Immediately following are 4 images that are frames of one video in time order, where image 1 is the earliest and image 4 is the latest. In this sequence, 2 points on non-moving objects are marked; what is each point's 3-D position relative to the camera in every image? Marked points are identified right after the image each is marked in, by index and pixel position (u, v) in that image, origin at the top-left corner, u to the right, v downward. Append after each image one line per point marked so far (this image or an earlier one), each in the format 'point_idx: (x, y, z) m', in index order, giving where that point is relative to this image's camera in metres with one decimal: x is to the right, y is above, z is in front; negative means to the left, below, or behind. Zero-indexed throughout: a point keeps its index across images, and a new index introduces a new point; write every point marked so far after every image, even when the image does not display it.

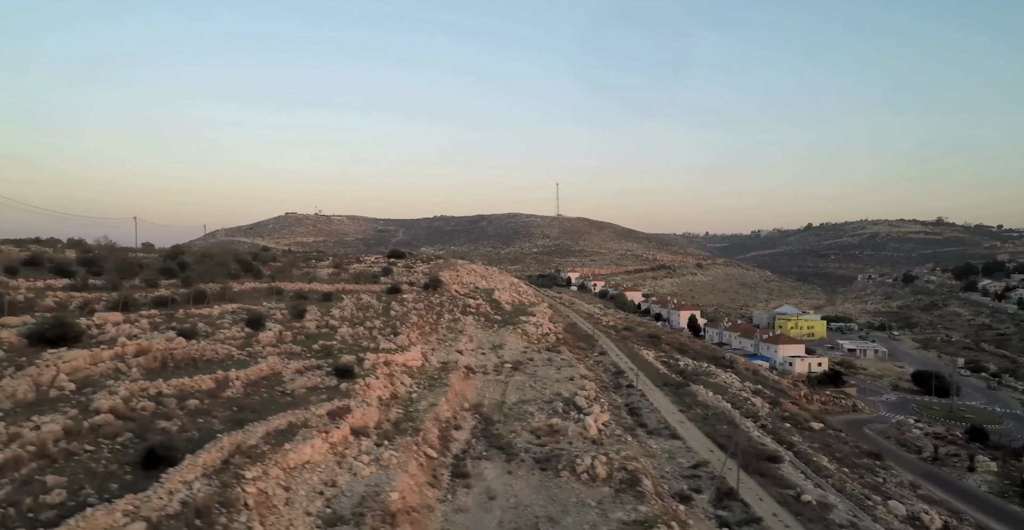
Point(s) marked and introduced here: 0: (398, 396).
0: (-3.2, -3.7, +18.5) m
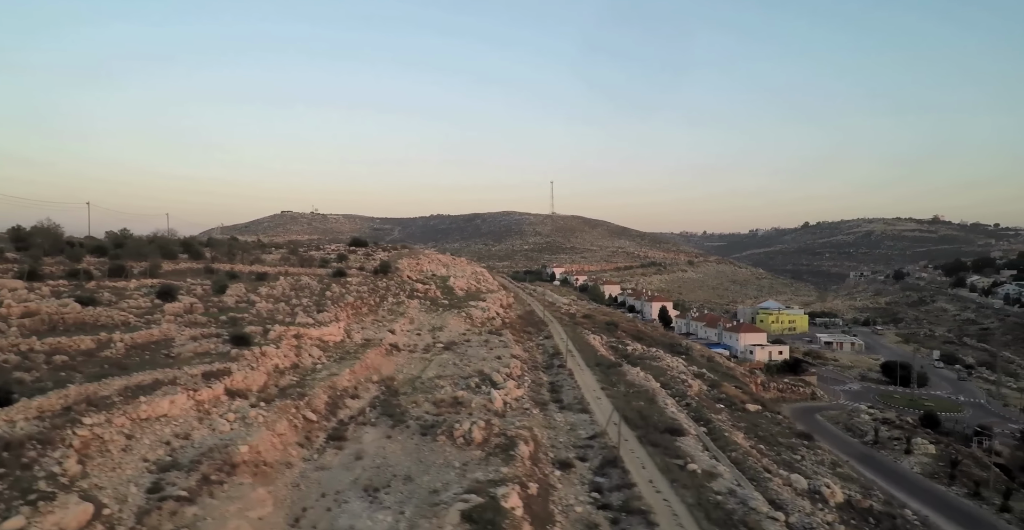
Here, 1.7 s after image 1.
0: (-6.1, -2.9, +18.7) m
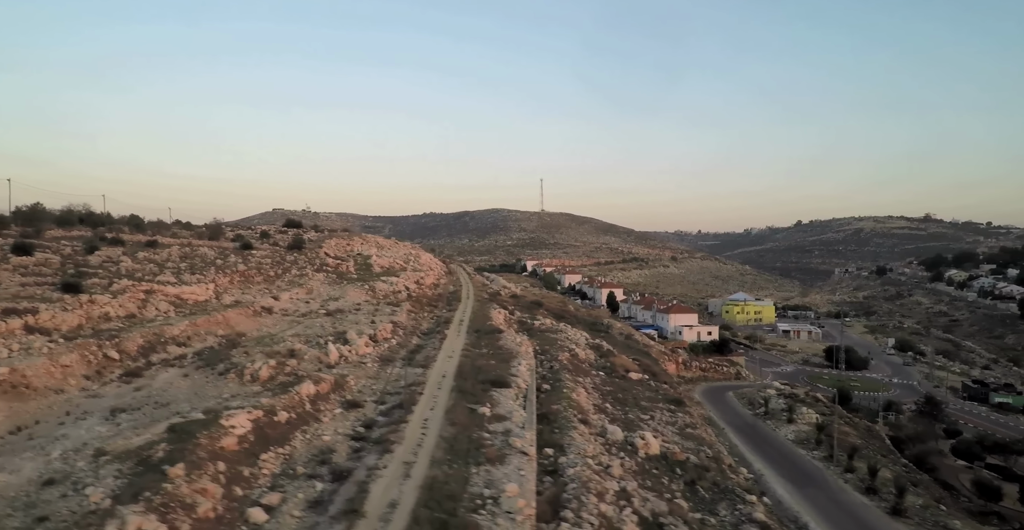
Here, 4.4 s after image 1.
0: (-11.2, -1.5, +19.5) m
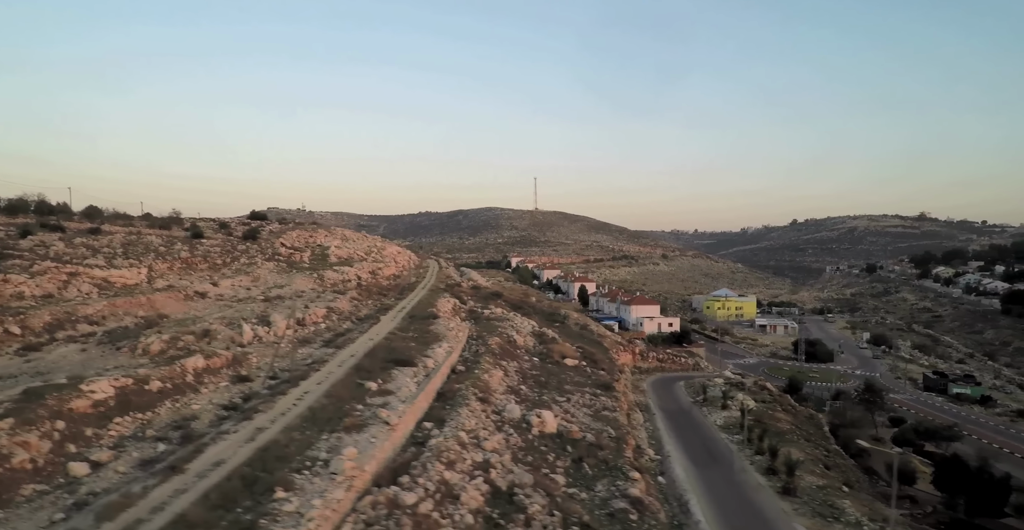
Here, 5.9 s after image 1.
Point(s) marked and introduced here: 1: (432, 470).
0: (-14.0, -0.9, +20.0) m
1: (-1.5, -3.9, +12.4) m
